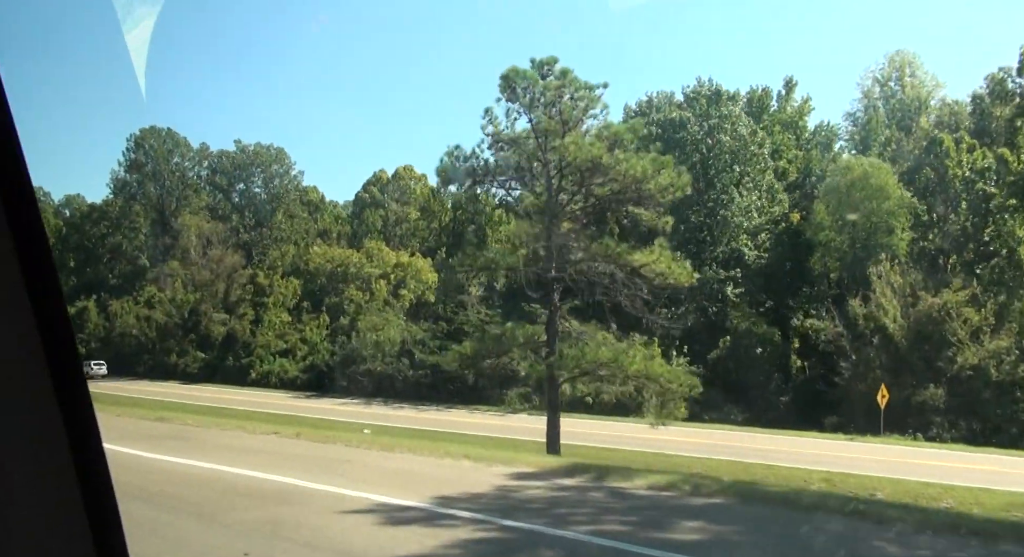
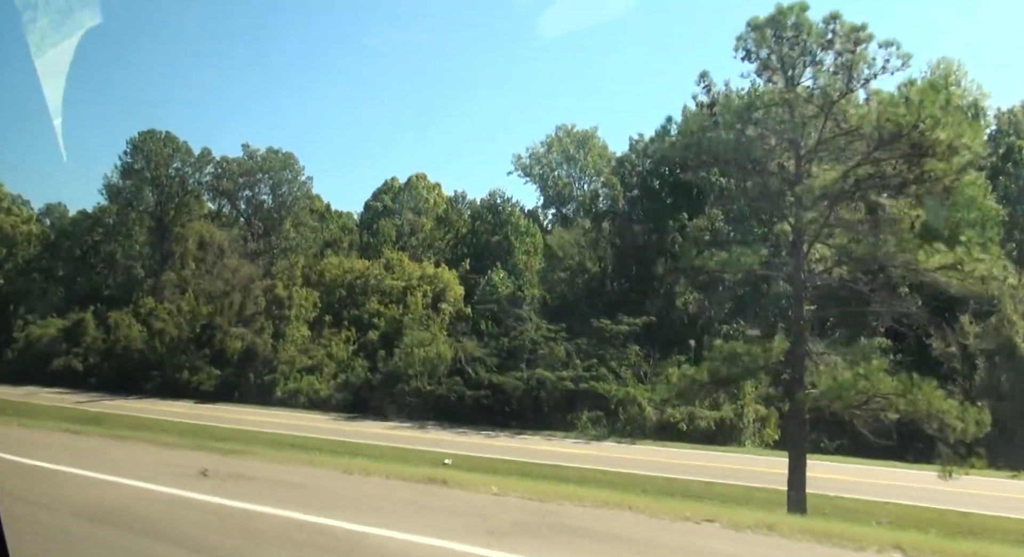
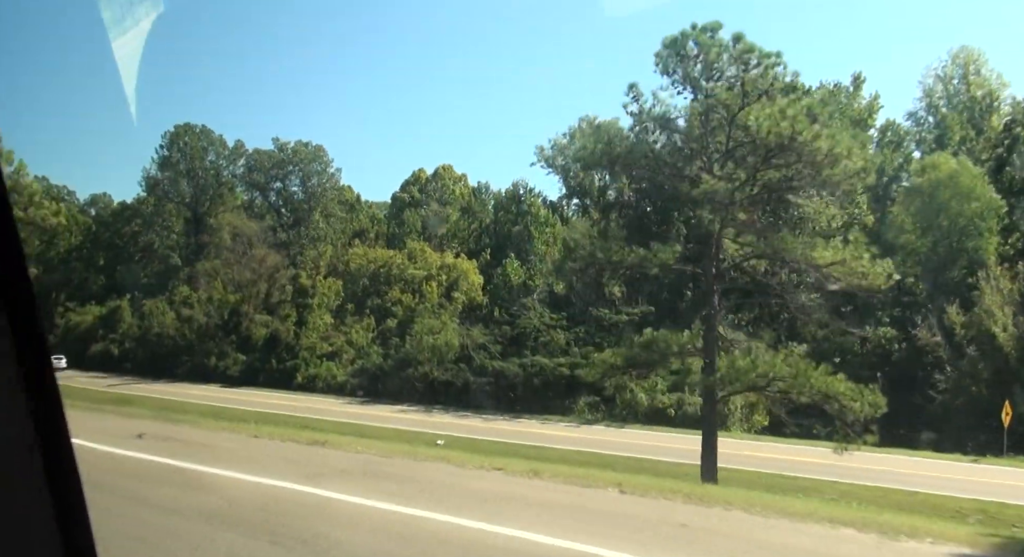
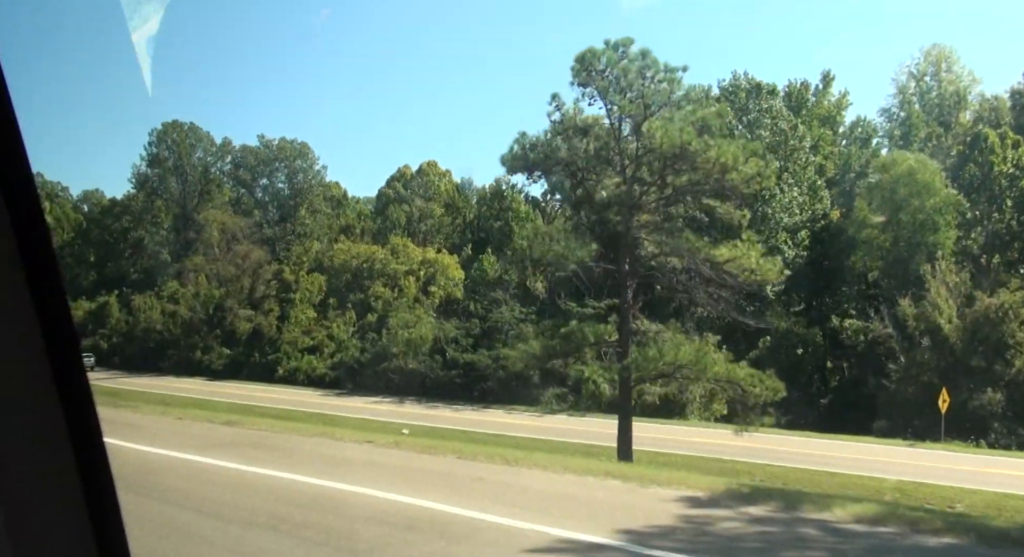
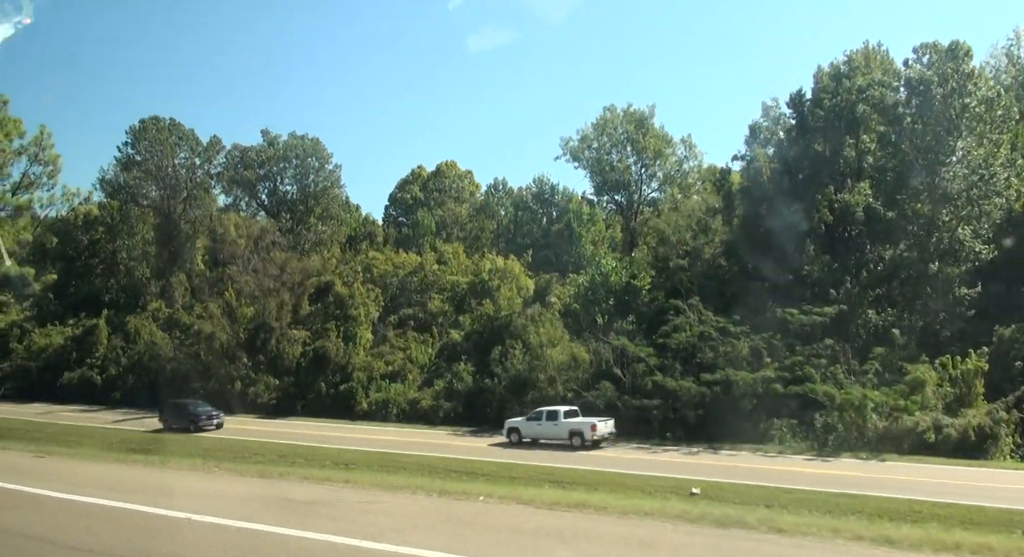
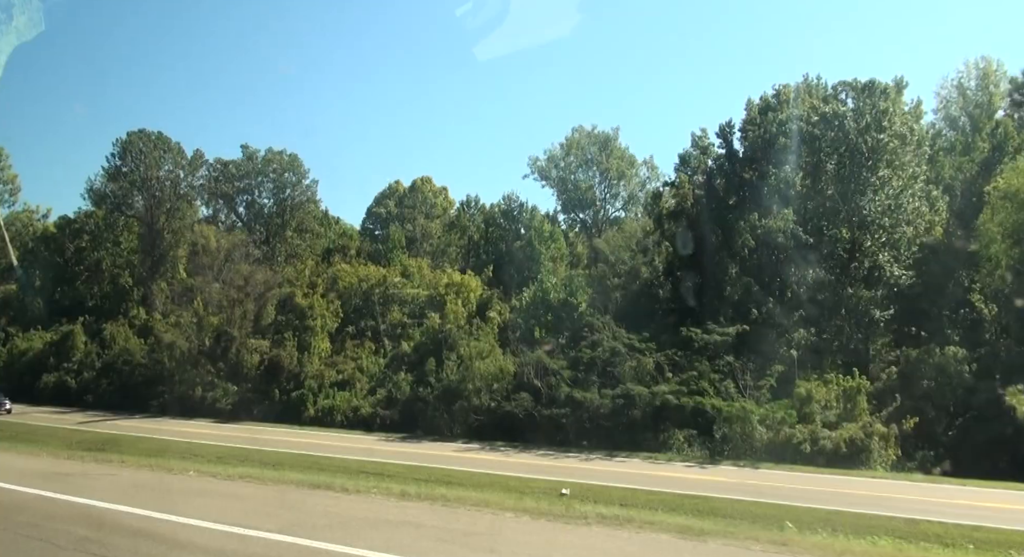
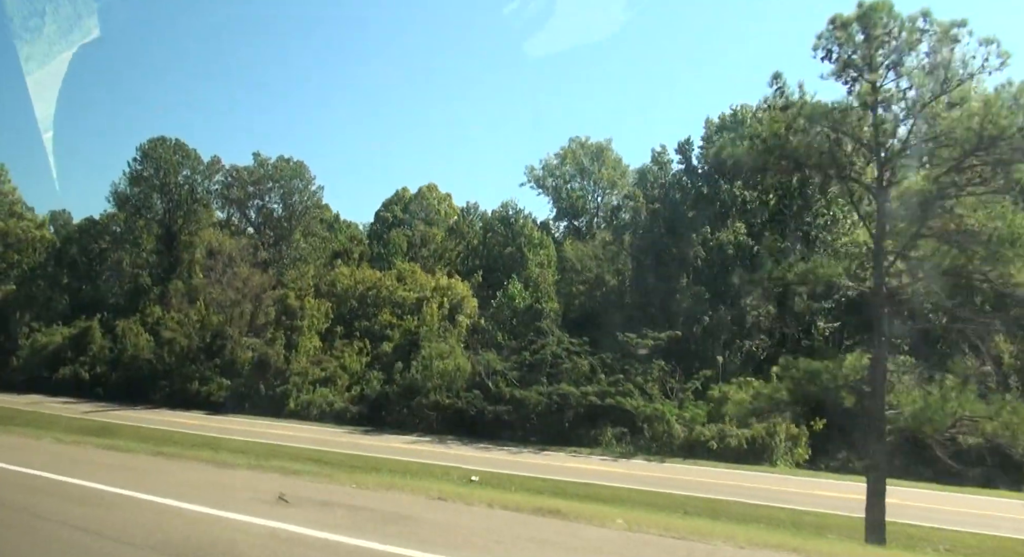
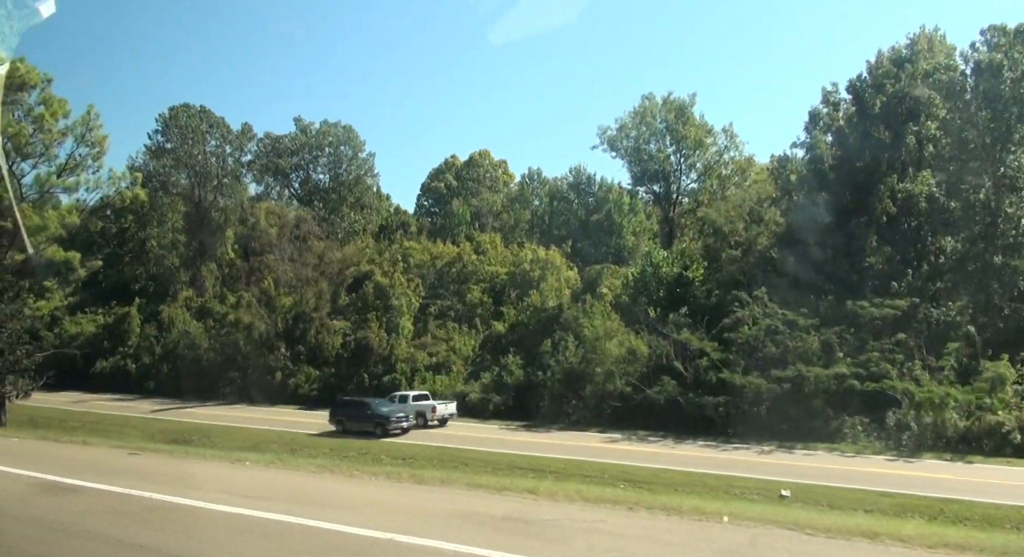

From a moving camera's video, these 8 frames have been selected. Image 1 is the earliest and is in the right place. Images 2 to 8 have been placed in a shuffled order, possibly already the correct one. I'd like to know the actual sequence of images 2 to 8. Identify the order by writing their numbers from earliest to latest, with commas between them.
4, 3, 2, 7, 6, 5, 8
